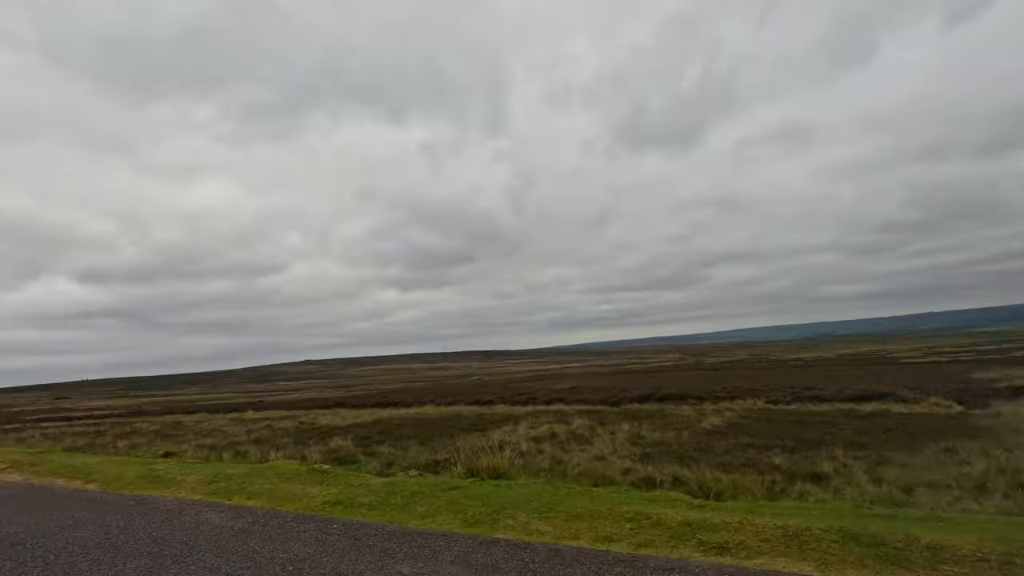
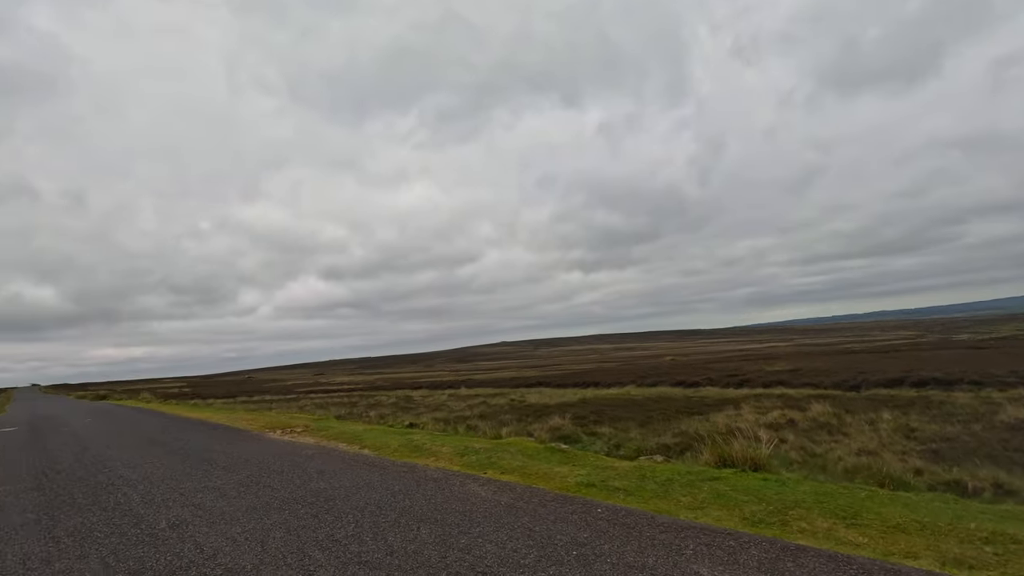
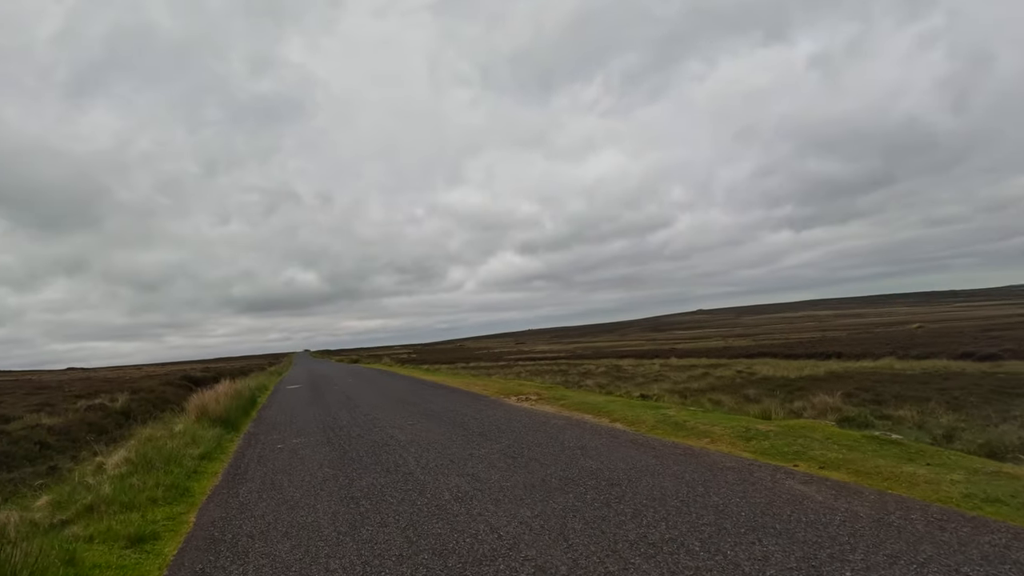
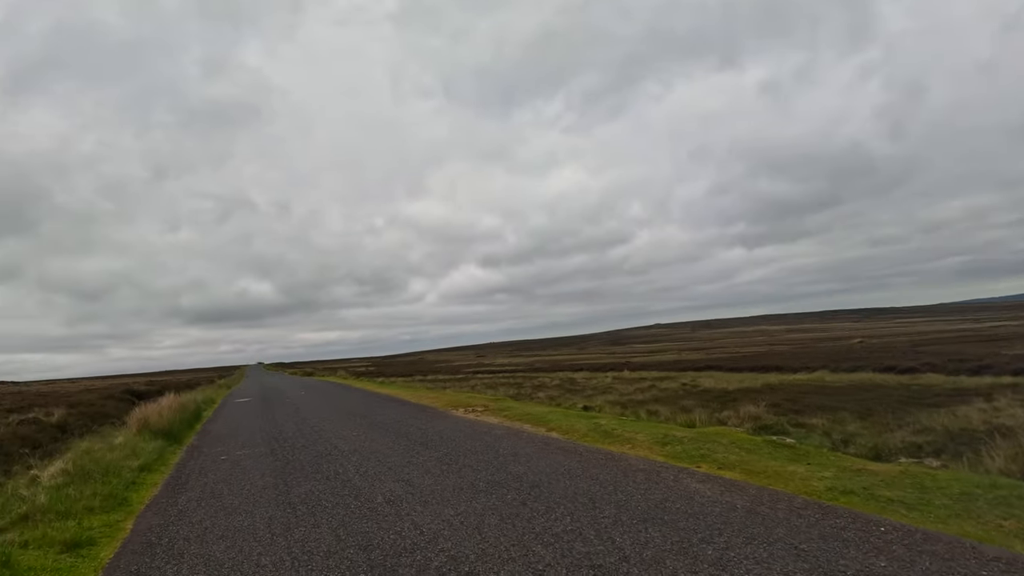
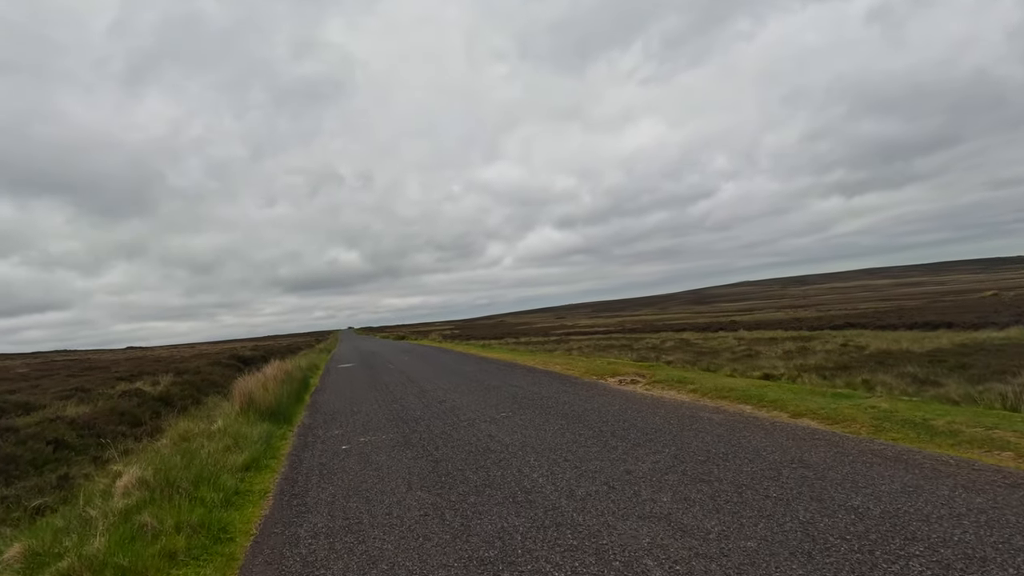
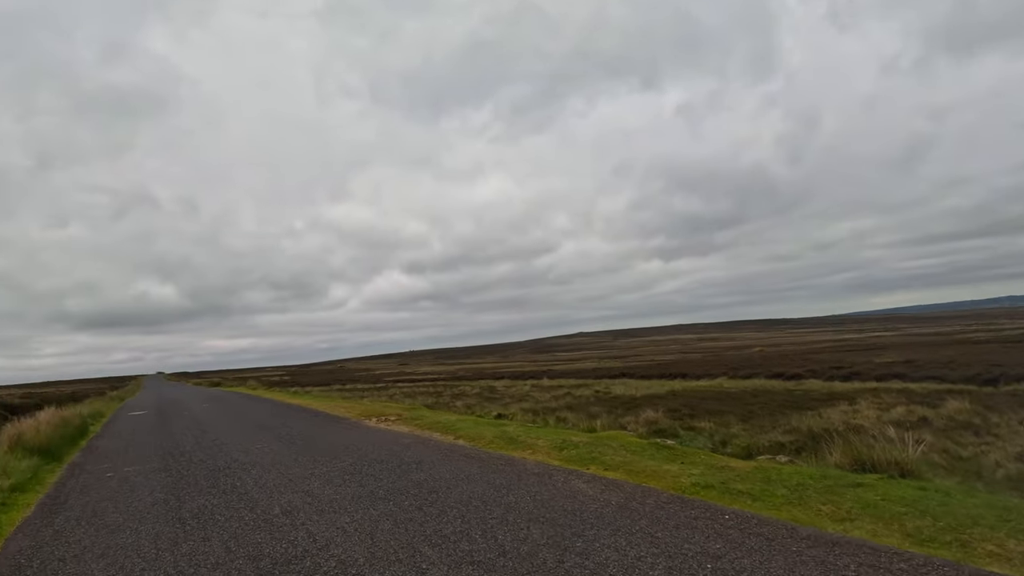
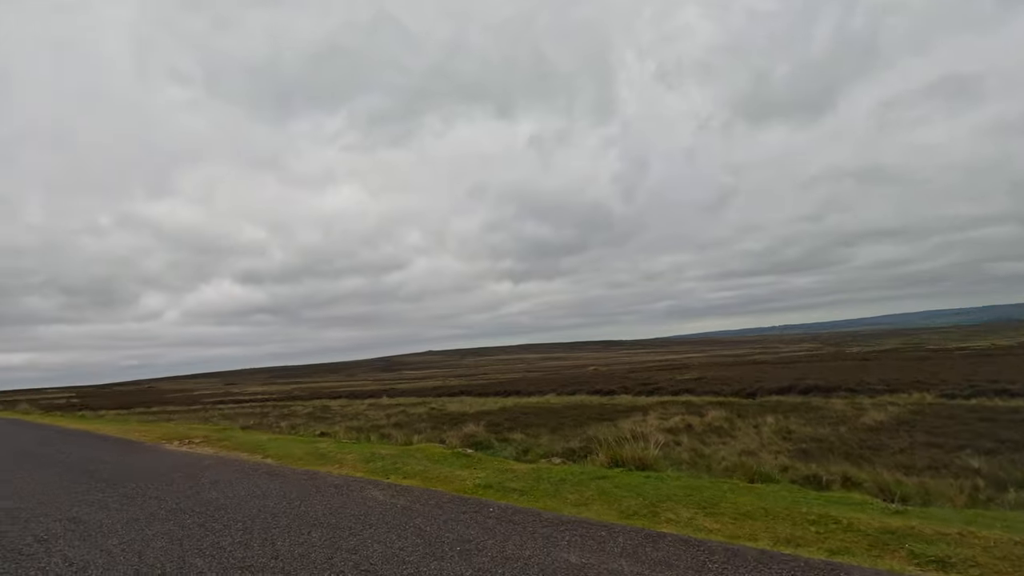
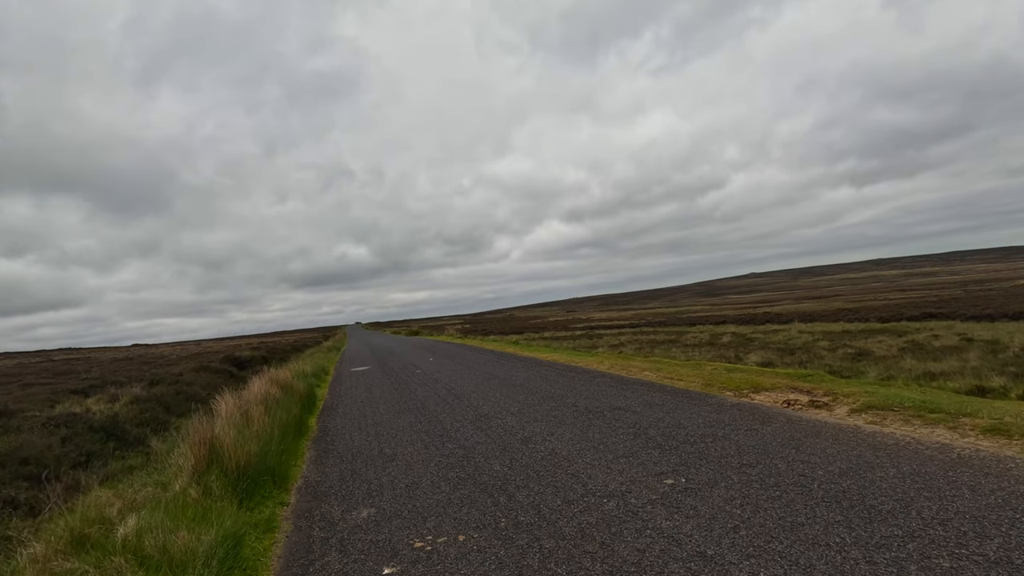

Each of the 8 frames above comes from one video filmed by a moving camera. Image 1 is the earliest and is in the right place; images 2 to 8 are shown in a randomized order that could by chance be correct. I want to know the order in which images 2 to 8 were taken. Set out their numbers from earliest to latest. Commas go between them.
7, 2, 6, 4, 3, 5, 8
